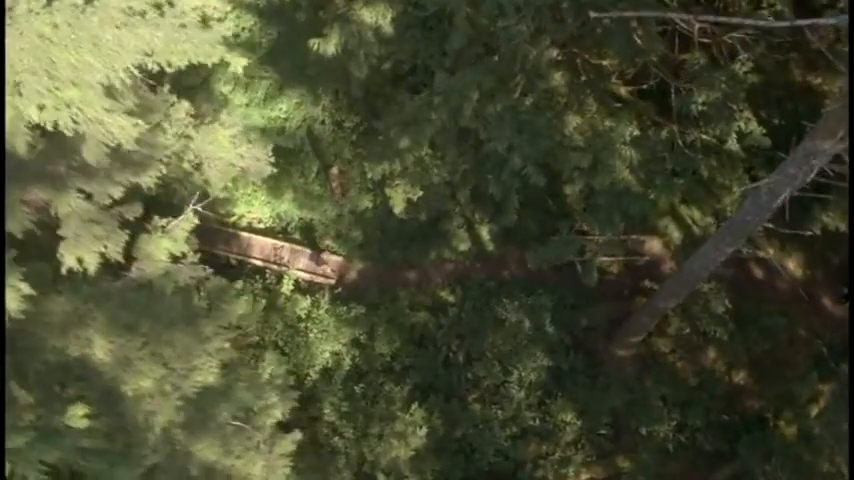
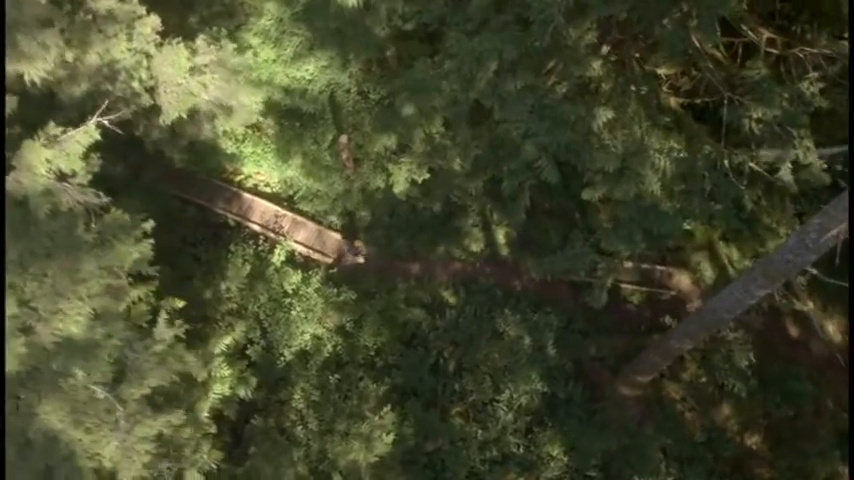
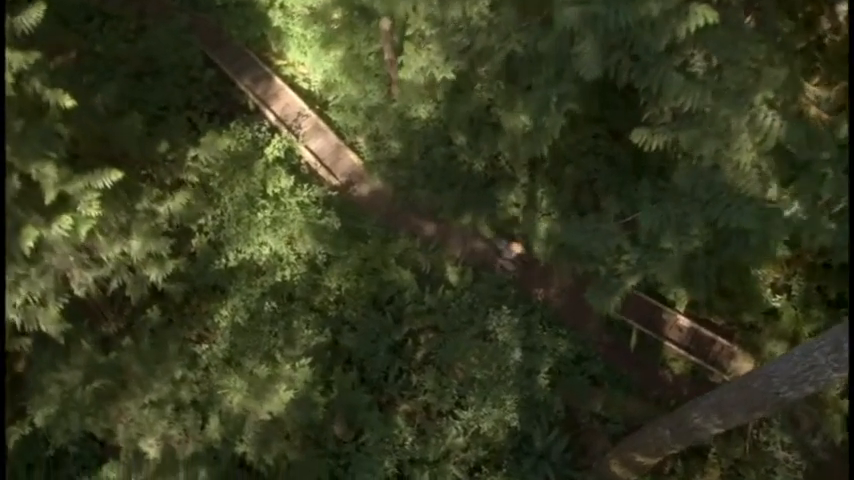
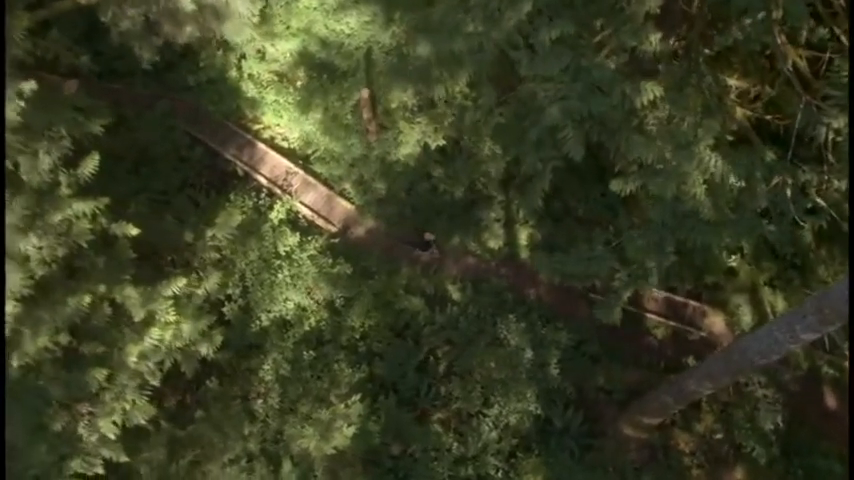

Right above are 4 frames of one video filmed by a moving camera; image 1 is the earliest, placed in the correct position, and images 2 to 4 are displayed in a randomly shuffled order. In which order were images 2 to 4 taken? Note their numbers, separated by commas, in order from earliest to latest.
2, 4, 3
